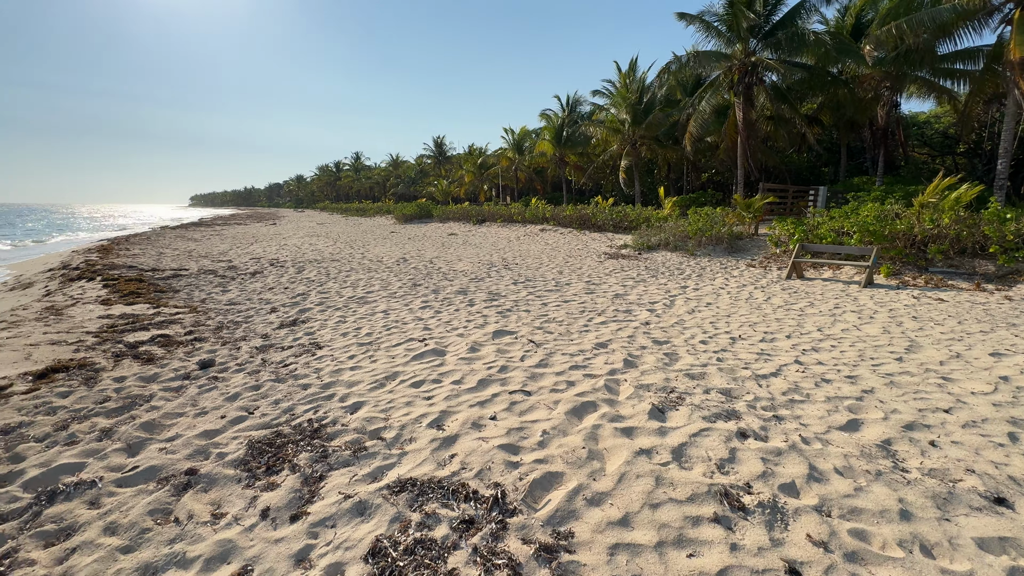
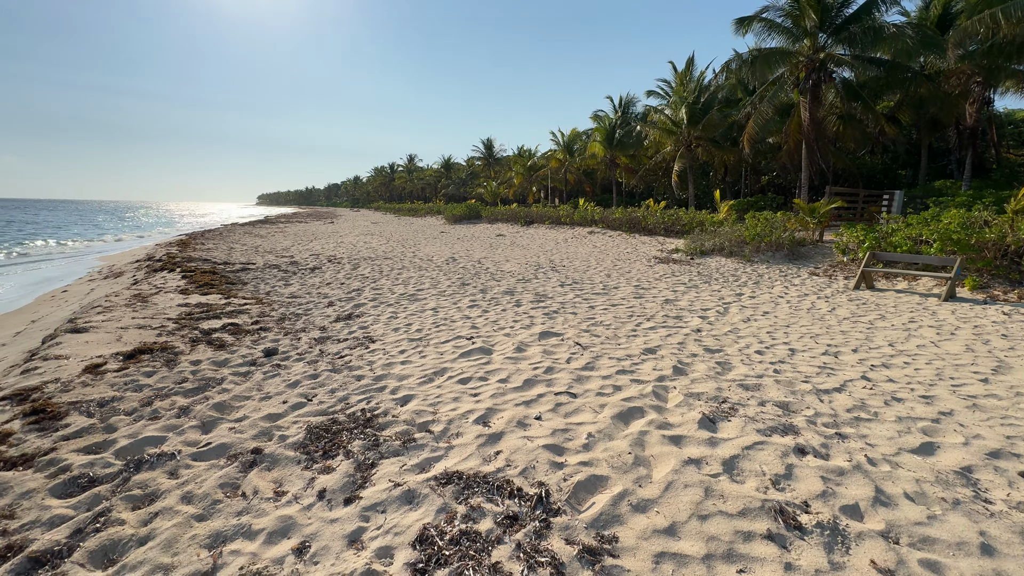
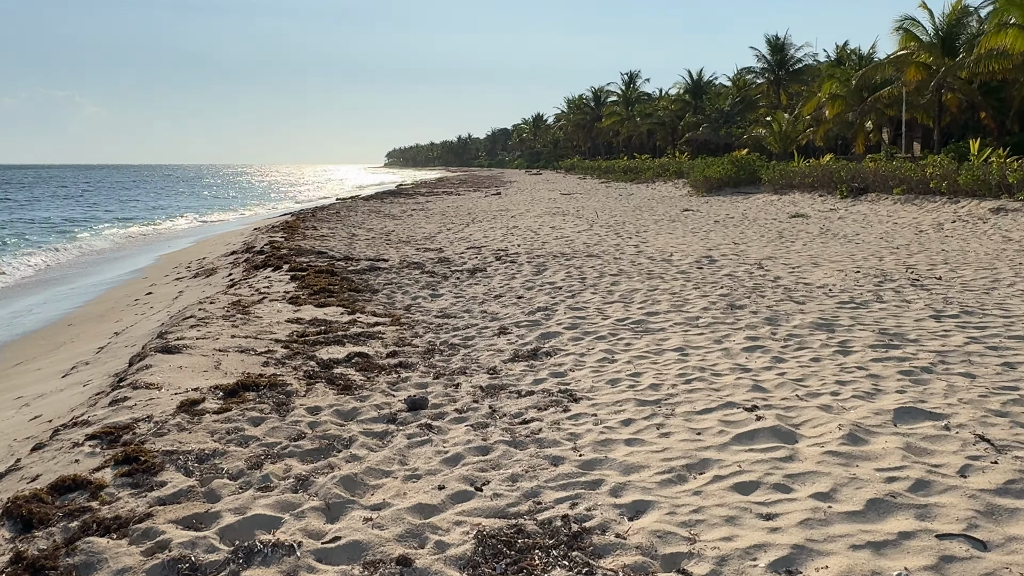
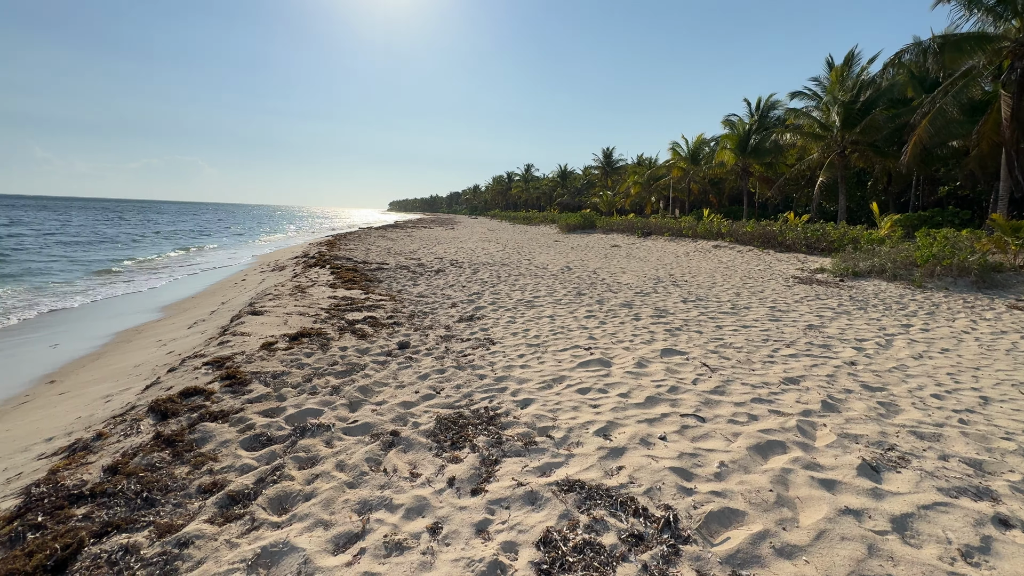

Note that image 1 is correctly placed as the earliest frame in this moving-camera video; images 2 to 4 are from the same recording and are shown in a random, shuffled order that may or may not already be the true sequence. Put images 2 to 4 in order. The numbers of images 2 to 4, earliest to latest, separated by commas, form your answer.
2, 4, 3
